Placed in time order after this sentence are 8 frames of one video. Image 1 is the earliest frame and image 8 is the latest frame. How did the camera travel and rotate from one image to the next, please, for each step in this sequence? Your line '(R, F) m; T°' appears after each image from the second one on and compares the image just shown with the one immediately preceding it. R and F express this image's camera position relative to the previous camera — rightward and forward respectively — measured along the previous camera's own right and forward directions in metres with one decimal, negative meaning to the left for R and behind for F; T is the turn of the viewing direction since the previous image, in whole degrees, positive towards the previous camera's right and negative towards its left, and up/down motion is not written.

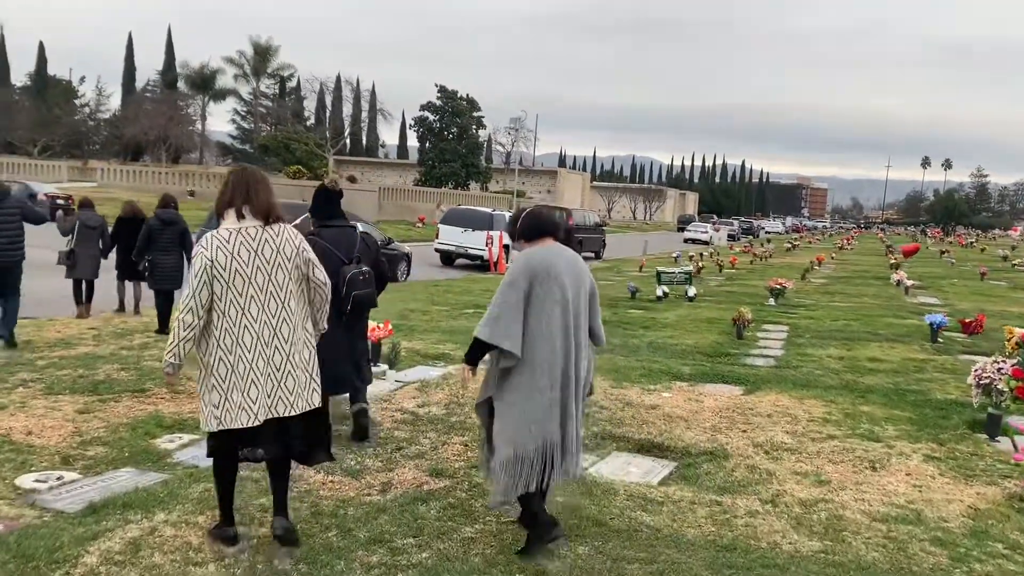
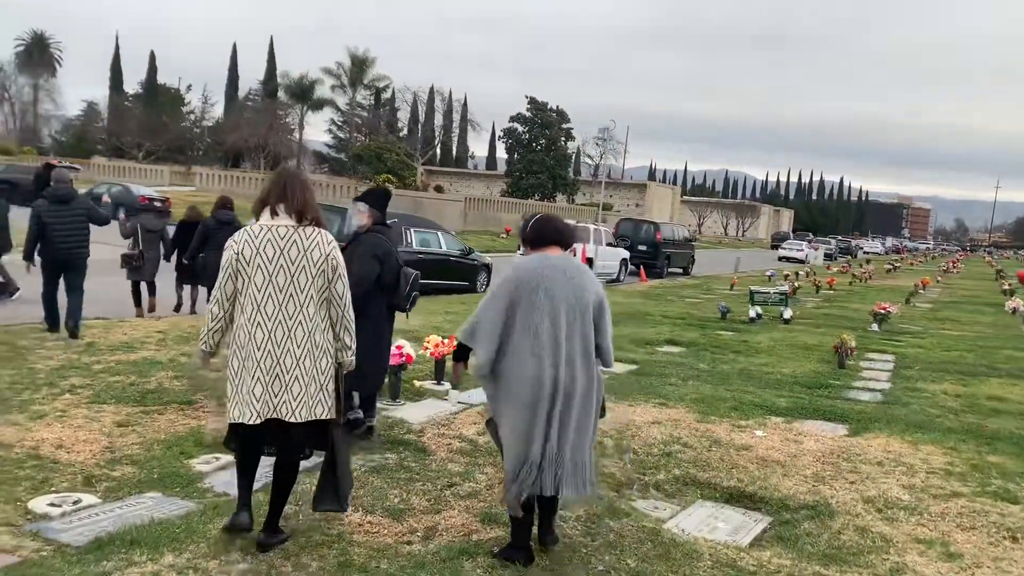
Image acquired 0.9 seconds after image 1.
(+0.1, +0.6) m; -6°
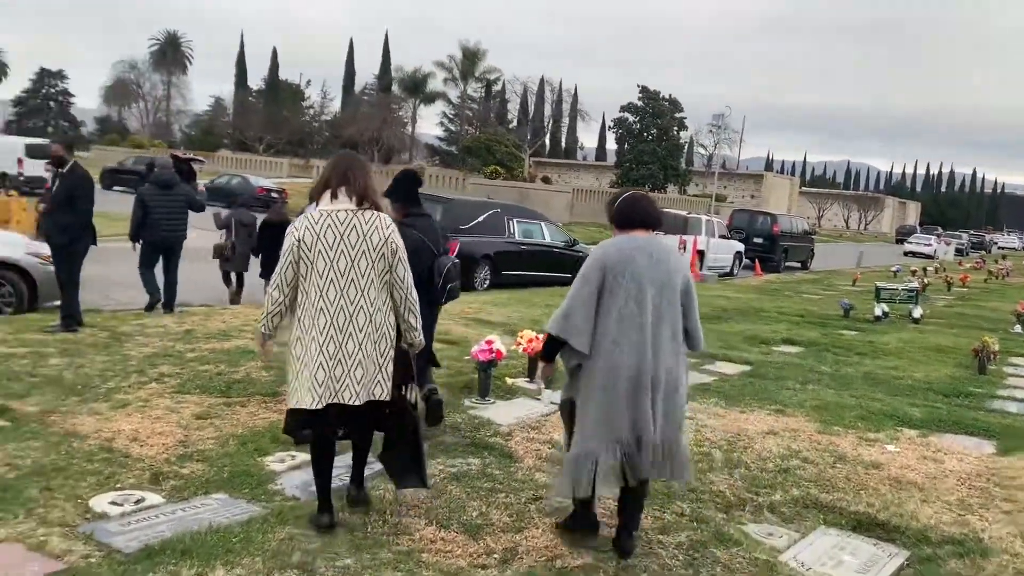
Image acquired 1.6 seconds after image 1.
(+0.1, +0.5) m; -7°
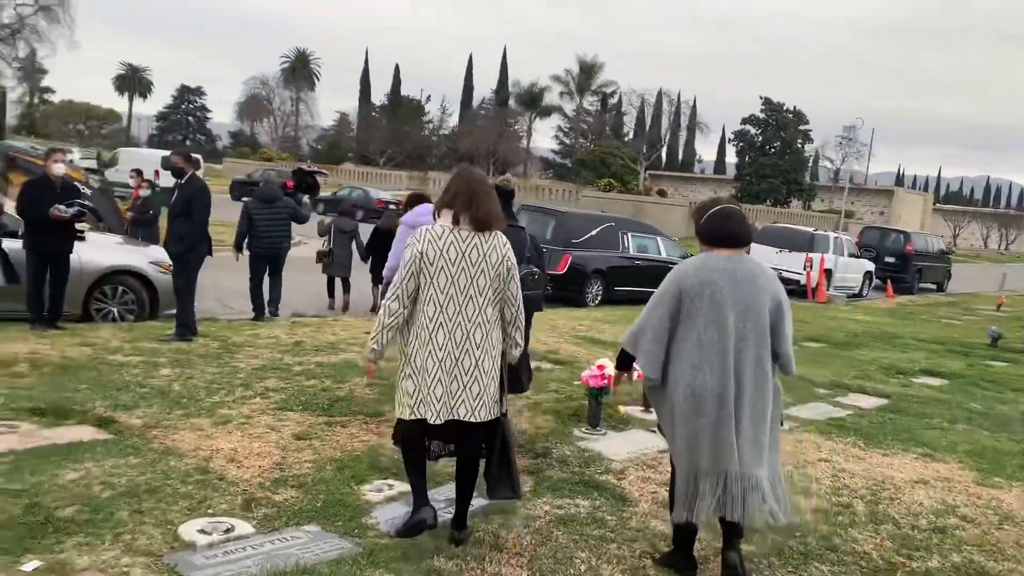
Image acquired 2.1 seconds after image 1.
(0.0, +0.4) m; -7°
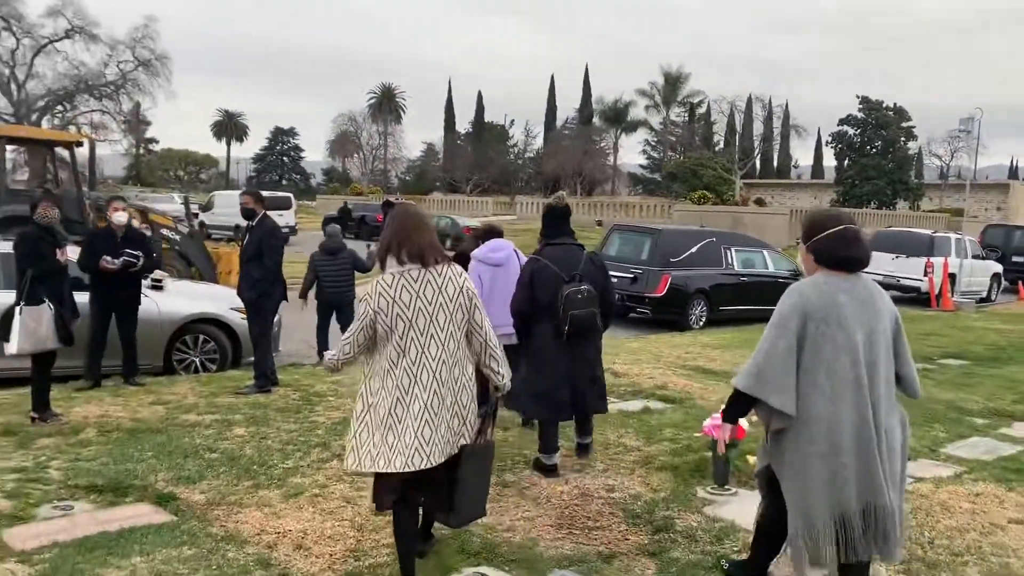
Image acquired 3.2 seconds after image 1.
(0.0, +0.8) m; -6°
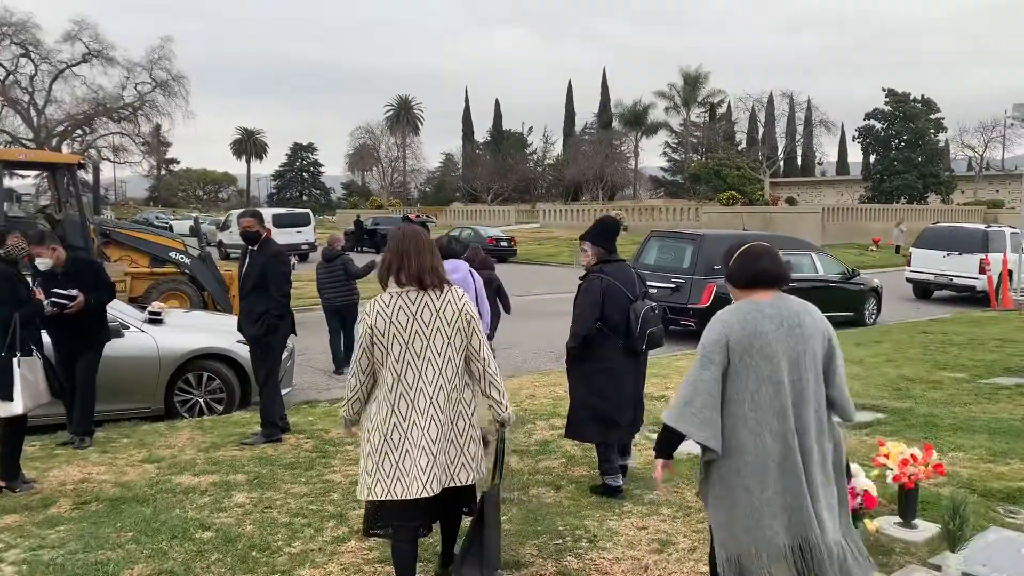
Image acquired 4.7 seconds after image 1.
(-0.1, +1.0) m; -1°
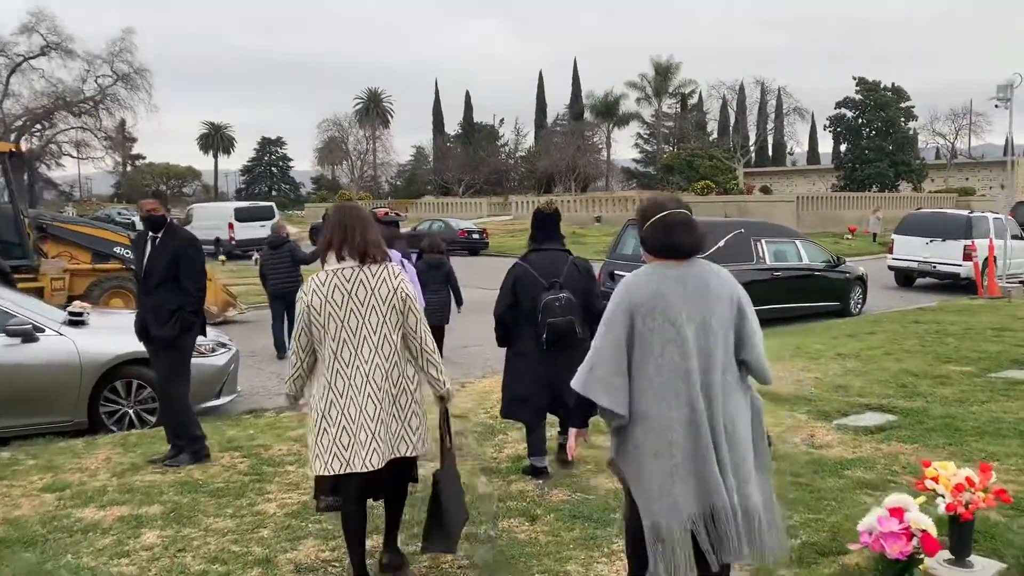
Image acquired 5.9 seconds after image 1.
(+0.1, +0.9) m; +2°
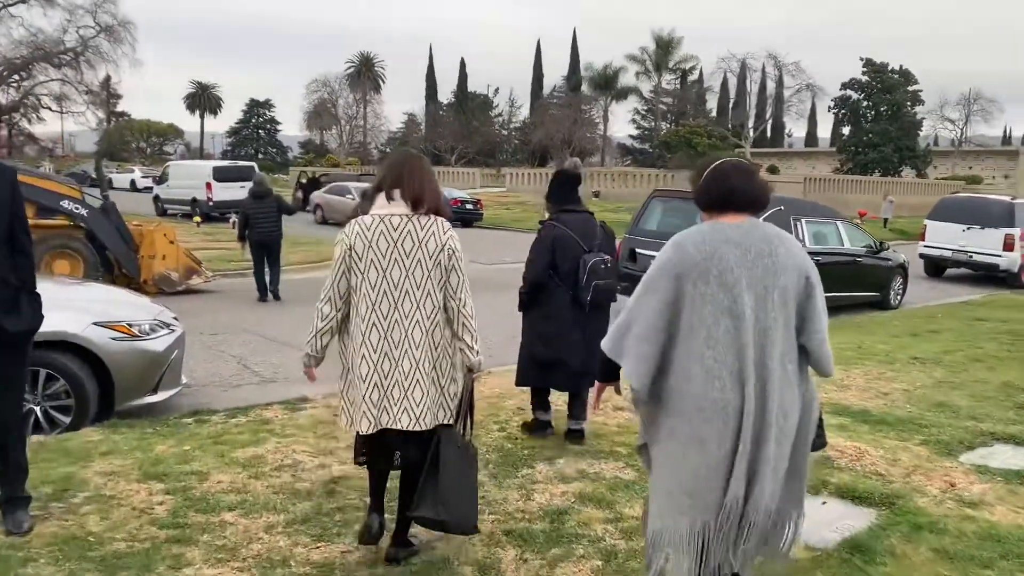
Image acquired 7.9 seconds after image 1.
(-0.3, +1.7) m; +1°
